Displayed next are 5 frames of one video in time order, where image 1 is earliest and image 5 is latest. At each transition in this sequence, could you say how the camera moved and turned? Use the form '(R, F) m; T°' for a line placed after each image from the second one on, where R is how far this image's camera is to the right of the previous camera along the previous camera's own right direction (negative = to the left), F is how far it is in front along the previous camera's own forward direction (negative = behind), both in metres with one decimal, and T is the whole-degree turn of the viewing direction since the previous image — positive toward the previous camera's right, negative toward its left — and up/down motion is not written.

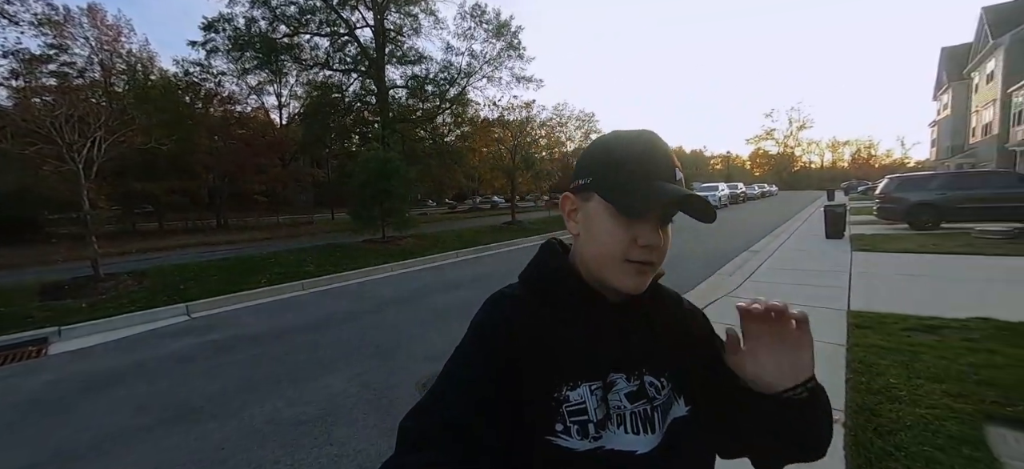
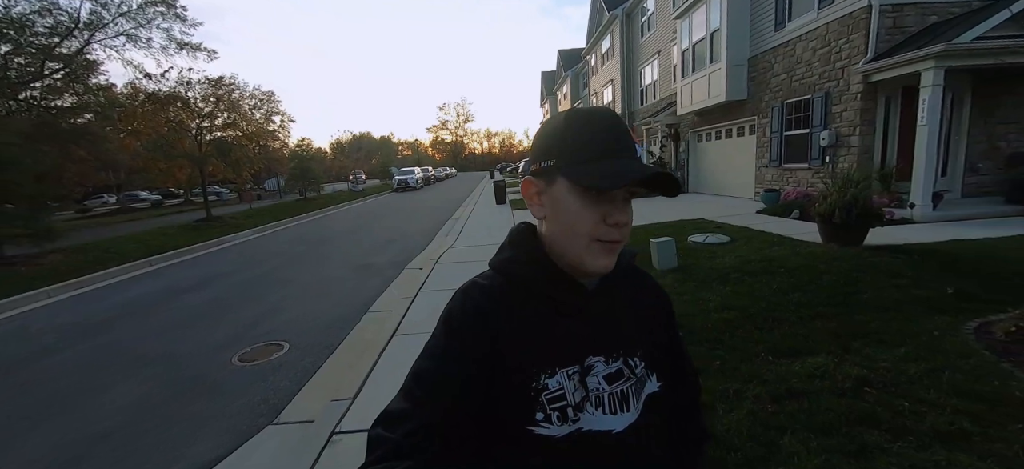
(-1.2, -1.2) m; +40°
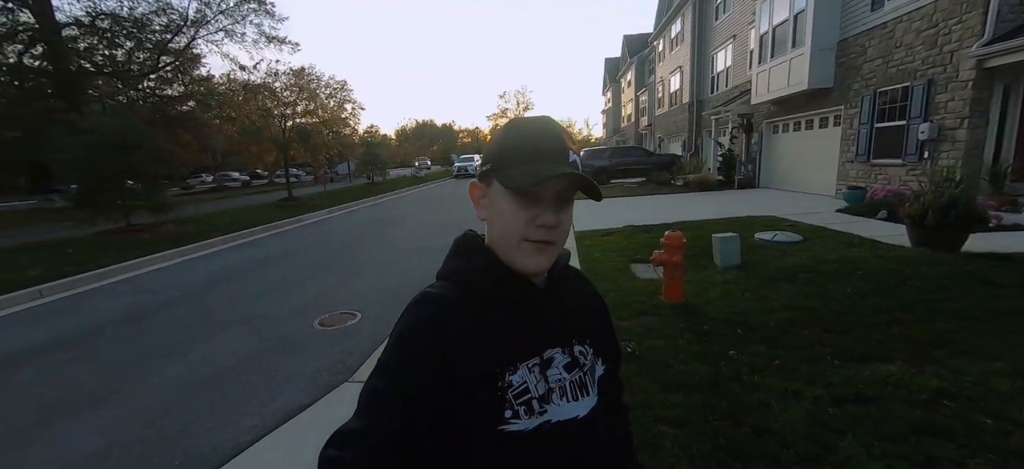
(0.0, -0.1) m; -8°
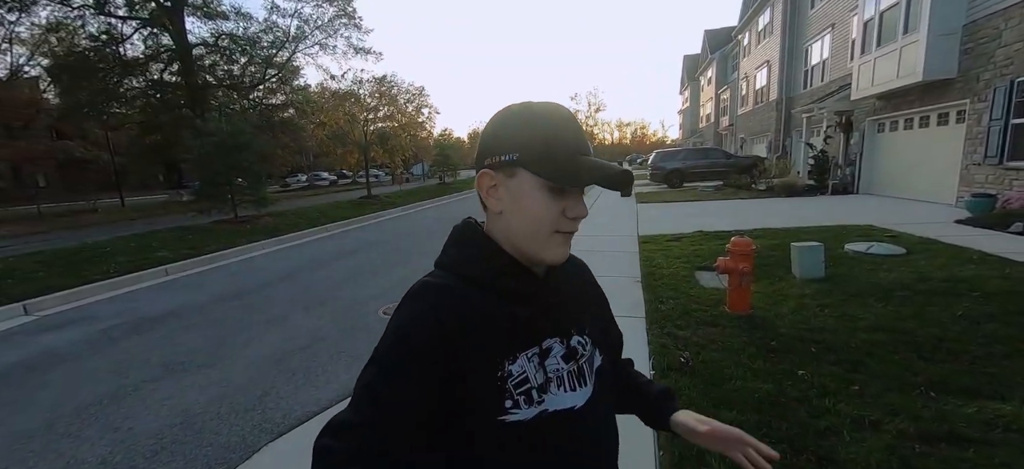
(+0.1, 0.0) m; -9°
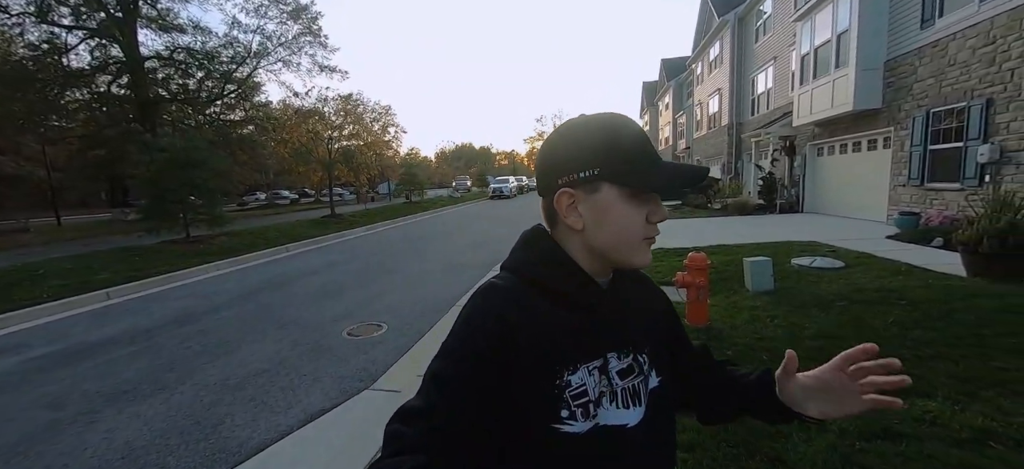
(0.0, -0.1) m; +5°
